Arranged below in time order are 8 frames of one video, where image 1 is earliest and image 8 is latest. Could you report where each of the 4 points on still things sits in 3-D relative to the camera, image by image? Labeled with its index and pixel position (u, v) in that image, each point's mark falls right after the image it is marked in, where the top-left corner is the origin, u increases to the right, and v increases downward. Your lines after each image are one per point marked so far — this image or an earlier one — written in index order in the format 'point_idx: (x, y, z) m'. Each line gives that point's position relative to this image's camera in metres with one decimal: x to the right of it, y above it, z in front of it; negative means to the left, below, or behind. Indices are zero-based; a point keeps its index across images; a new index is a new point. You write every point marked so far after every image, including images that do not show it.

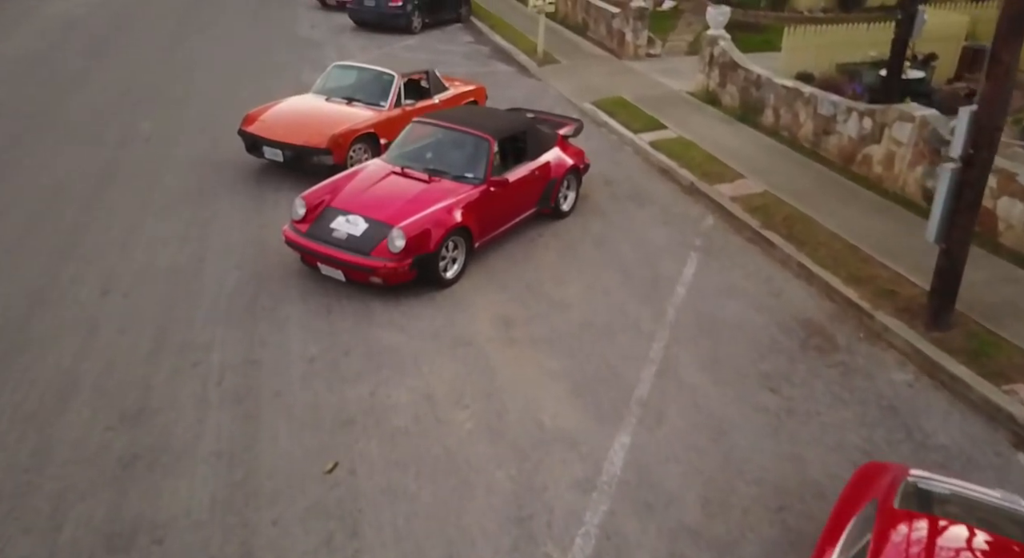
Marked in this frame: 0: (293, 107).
0: (-3.1, +2.4, +10.7) m
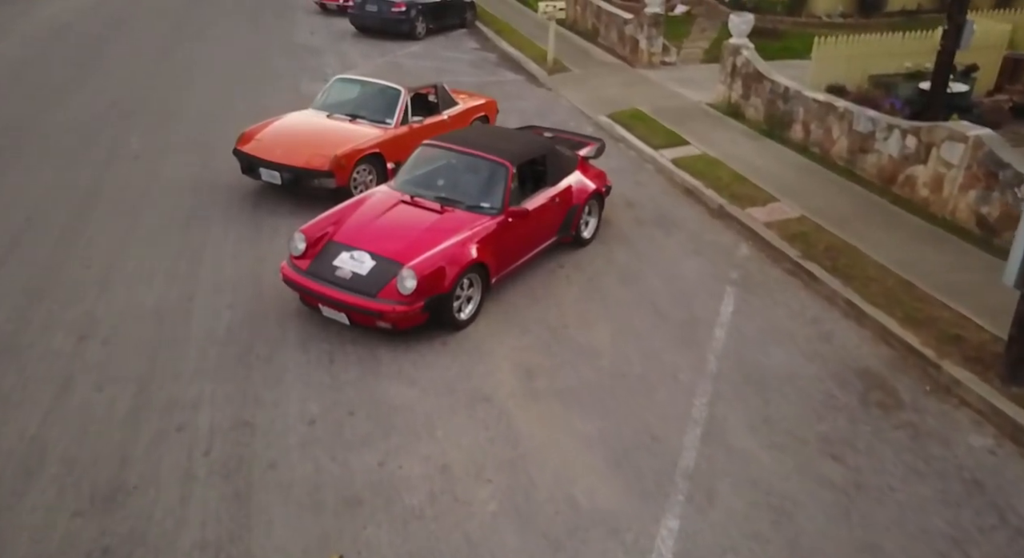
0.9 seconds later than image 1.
0: (-2.9, +2.0, +10.0) m
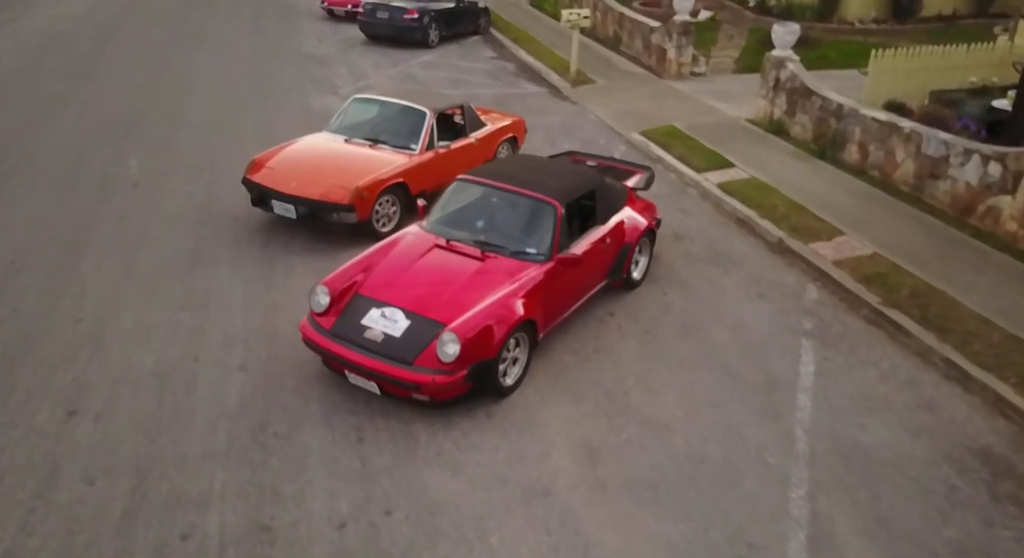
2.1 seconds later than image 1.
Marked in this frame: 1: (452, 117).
0: (-2.5, +1.5, +9.1) m
1: (-0.8, +2.1, +9.9) m
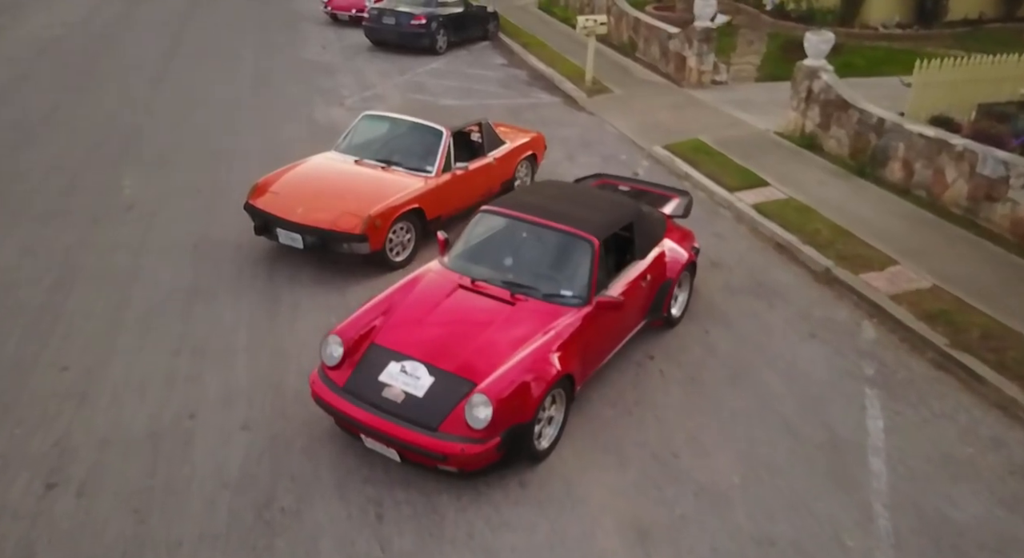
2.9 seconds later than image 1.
0: (-2.2, +1.2, +8.5) m
1: (-0.5, +1.8, +9.2) m
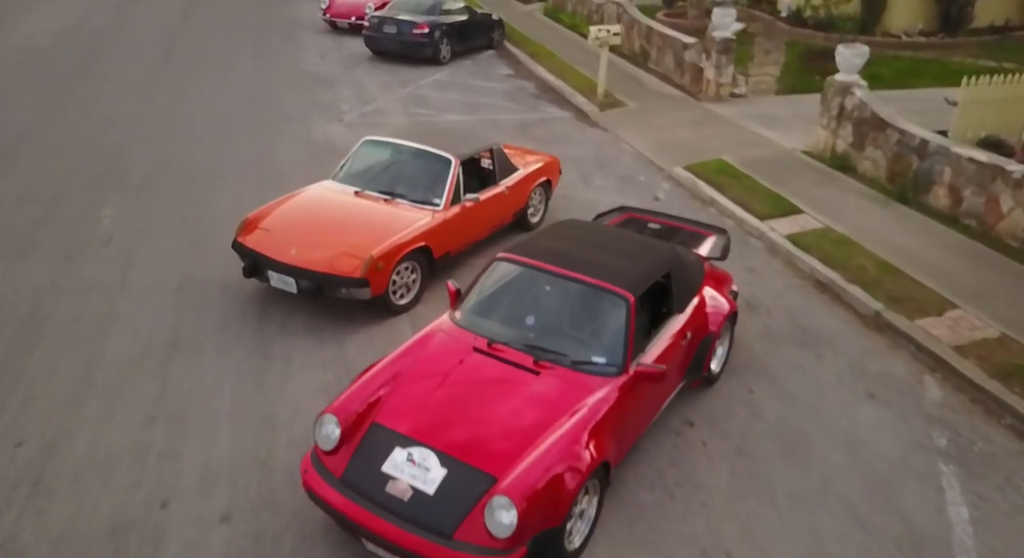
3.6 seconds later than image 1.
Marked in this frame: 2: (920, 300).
0: (-2.1, +0.7, +7.7) m
1: (-0.4, +1.3, +8.4) m
2: (+4.0, -0.2, +7.3) m
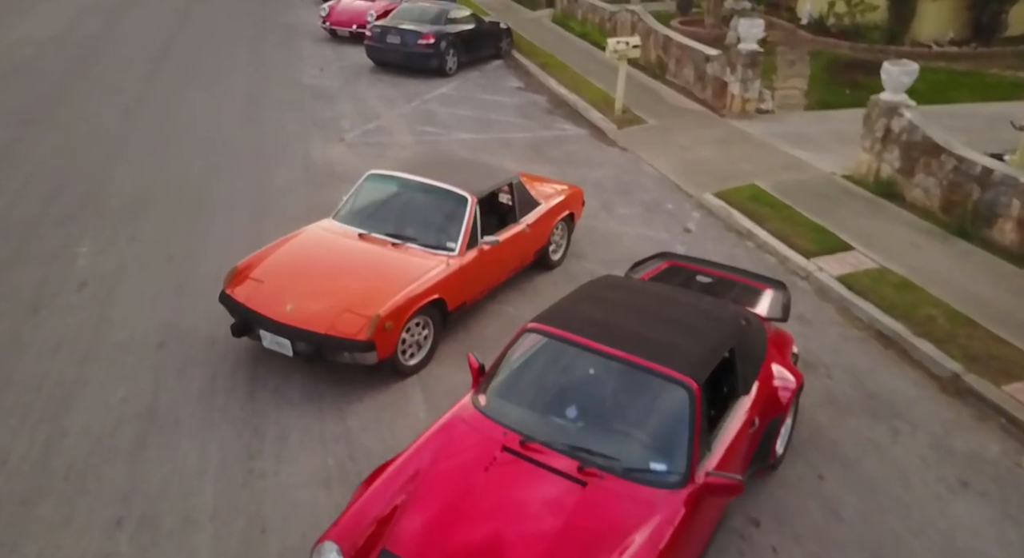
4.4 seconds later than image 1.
0: (-1.8, +0.2, +6.8) m
1: (-0.1, +0.8, +7.5) m
2: (+4.2, -0.7, +6.4) m
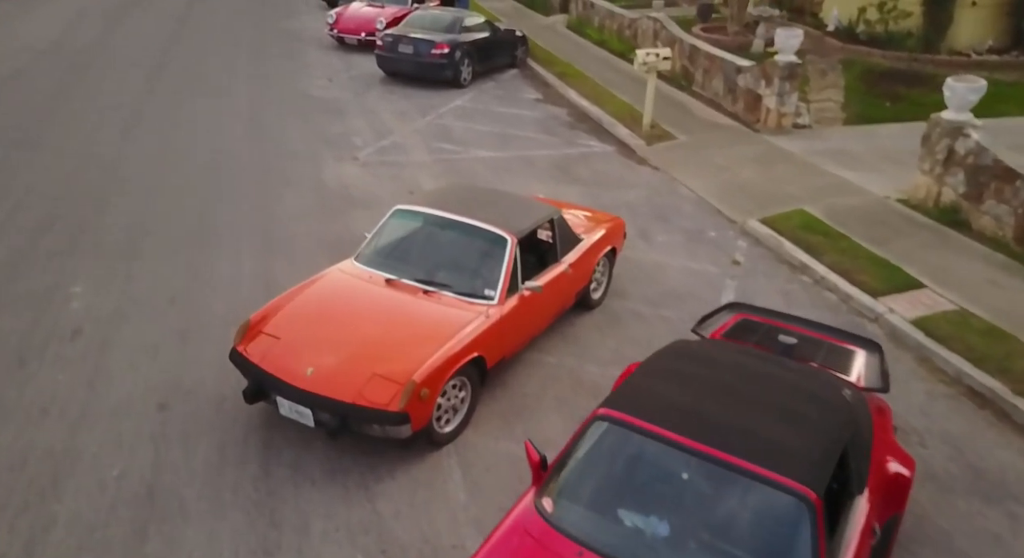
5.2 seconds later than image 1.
0: (-1.5, -0.2, +6.0) m
1: (+0.2, +0.4, +6.8) m
2: (+4.6, -1.1, +5.6) m
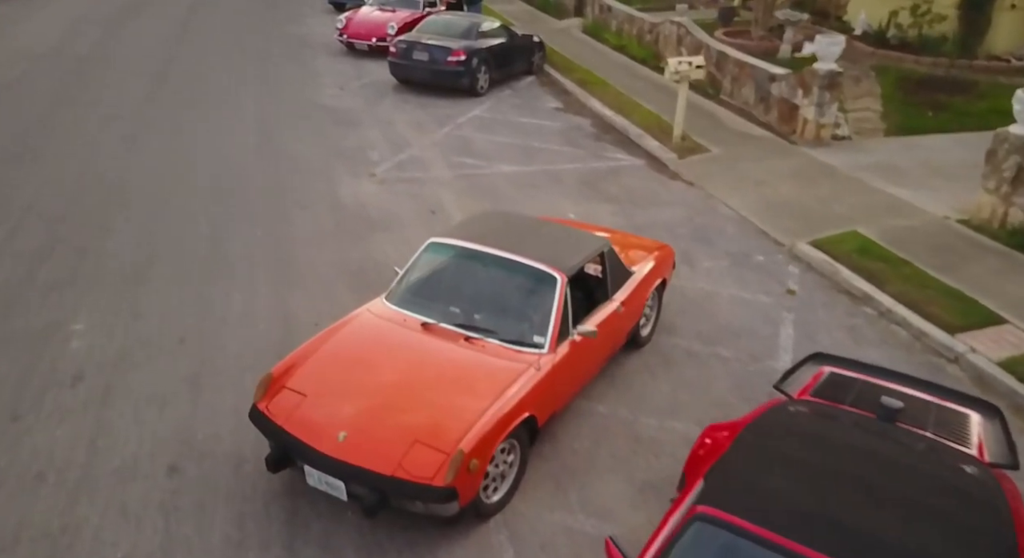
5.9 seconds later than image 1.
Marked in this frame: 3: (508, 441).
0: (-1.1, -0.5, +5.3) m
1: (+0.6, +0.1, +6.1) m
2: (+4.9, -1.4, +4.9) m
3: (0.0, -1.1, +5.0) m
